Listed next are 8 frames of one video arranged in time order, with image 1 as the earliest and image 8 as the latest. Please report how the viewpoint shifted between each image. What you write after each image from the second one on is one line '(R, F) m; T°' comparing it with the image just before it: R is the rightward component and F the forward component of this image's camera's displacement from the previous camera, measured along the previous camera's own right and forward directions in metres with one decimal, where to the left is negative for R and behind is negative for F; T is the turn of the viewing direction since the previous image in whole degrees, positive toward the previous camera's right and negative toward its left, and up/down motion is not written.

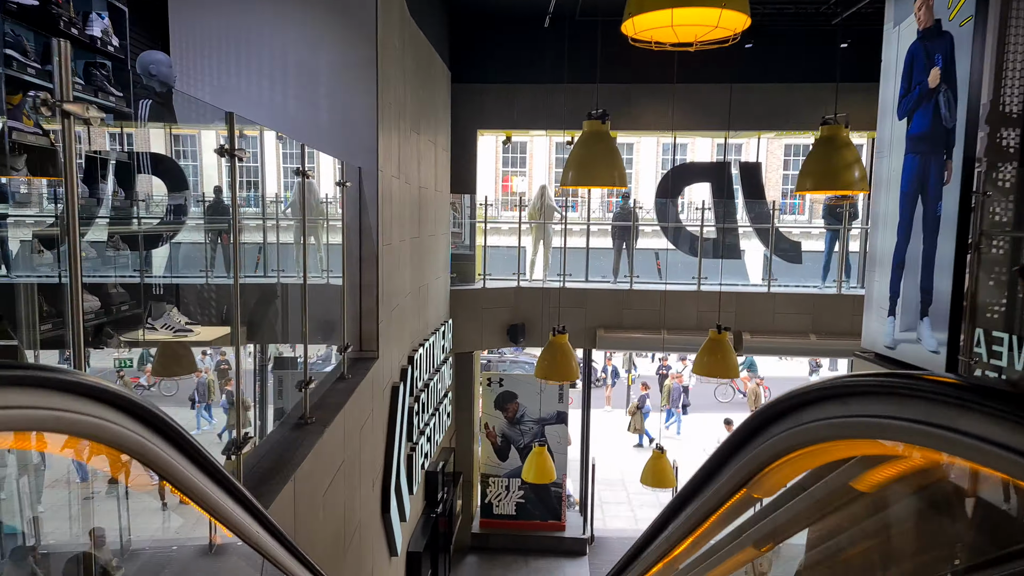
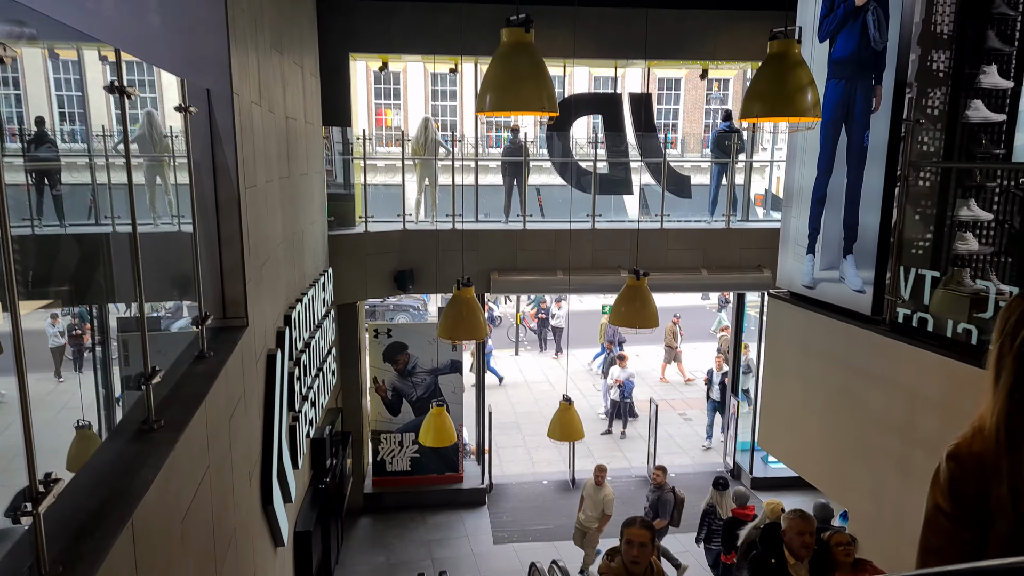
(-0.1, +0.7) m; +10°
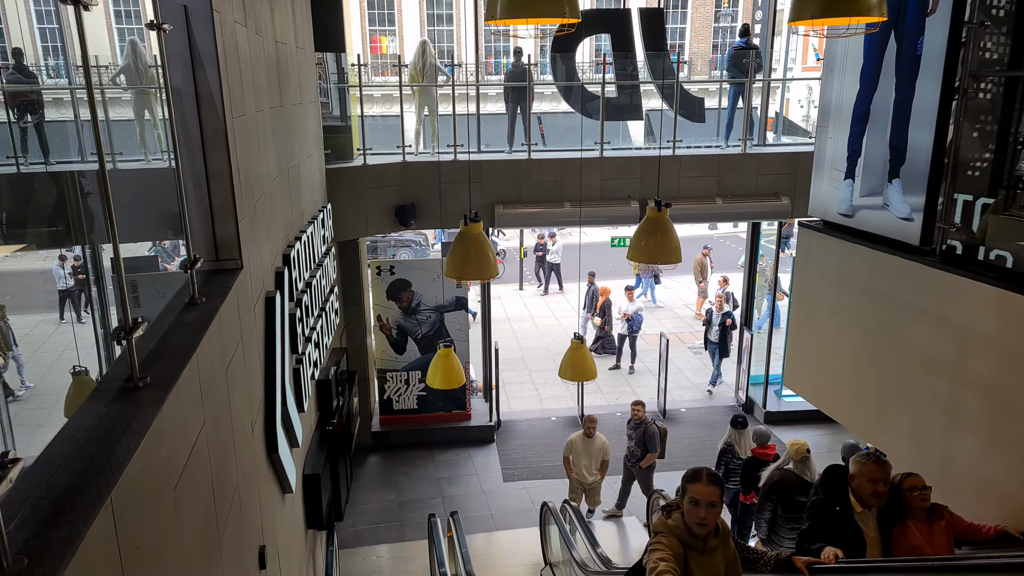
(-0.1, +0.3) m; 0°
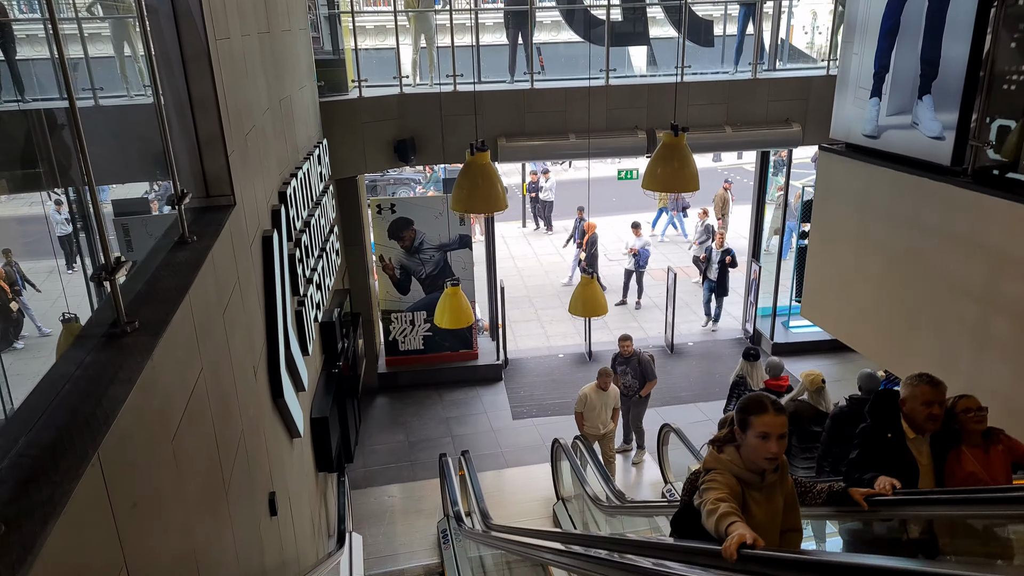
(0.0, +0.2) m; 0°
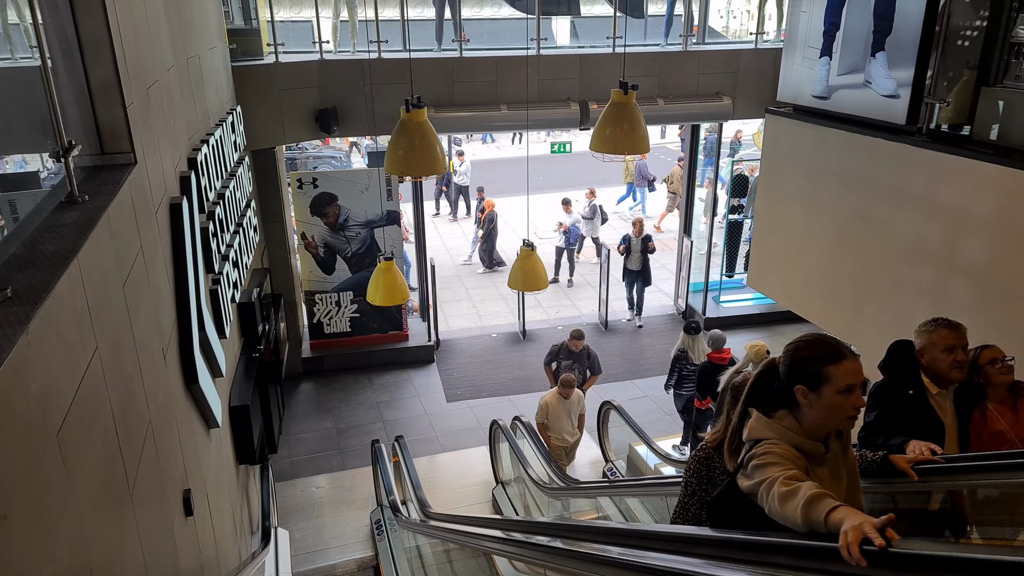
(-0.1, +0.3) m; +6°
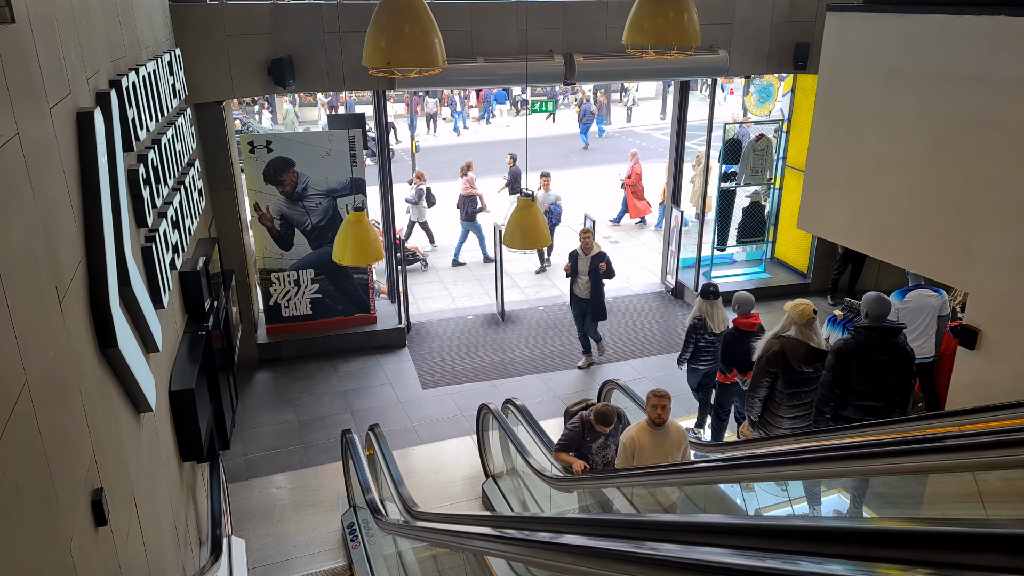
(-0.3, +0.9) m; +3°
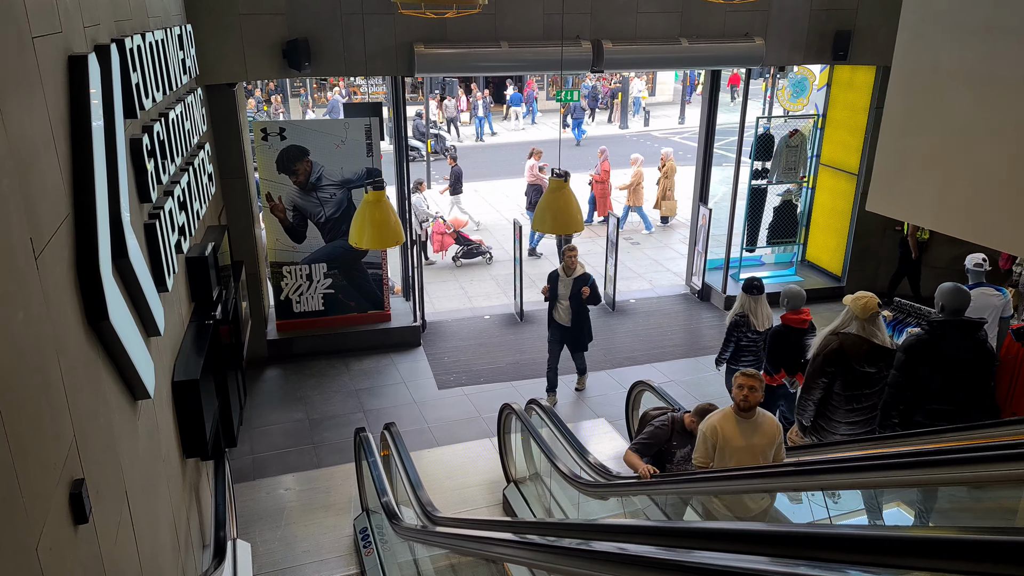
(-0.1, +0.4) m; -1°
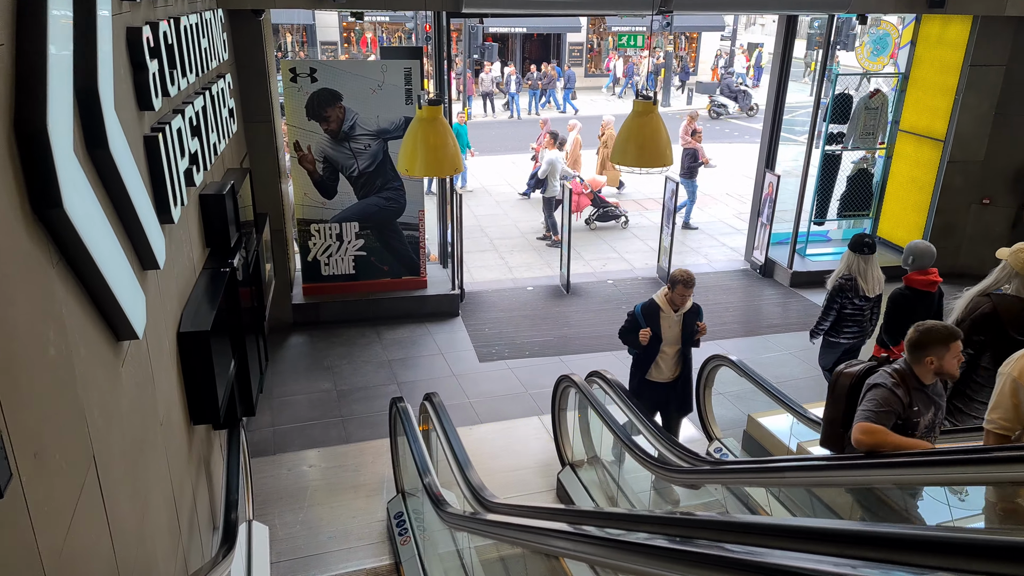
(-0.3, +0.8) m; -2°
